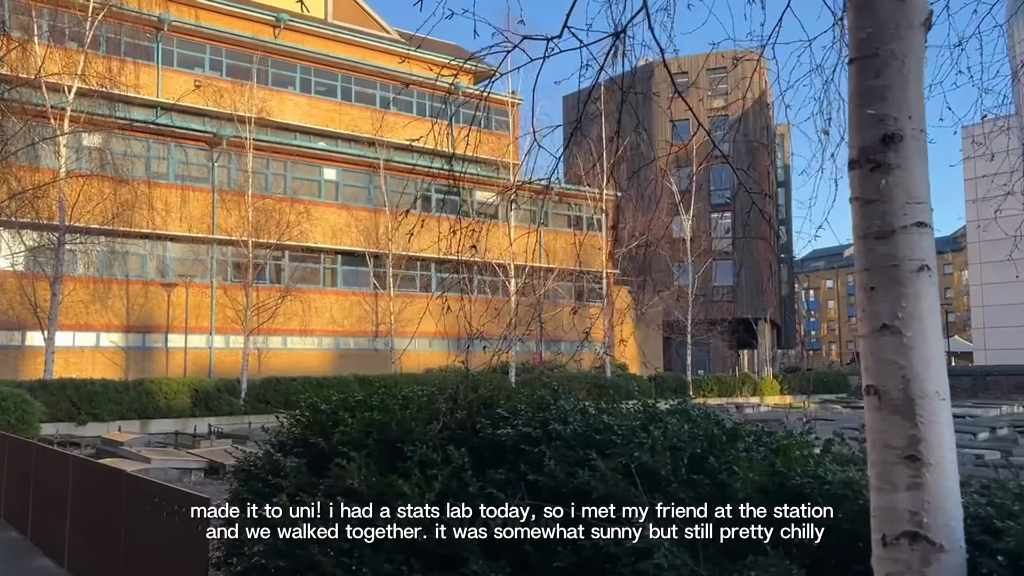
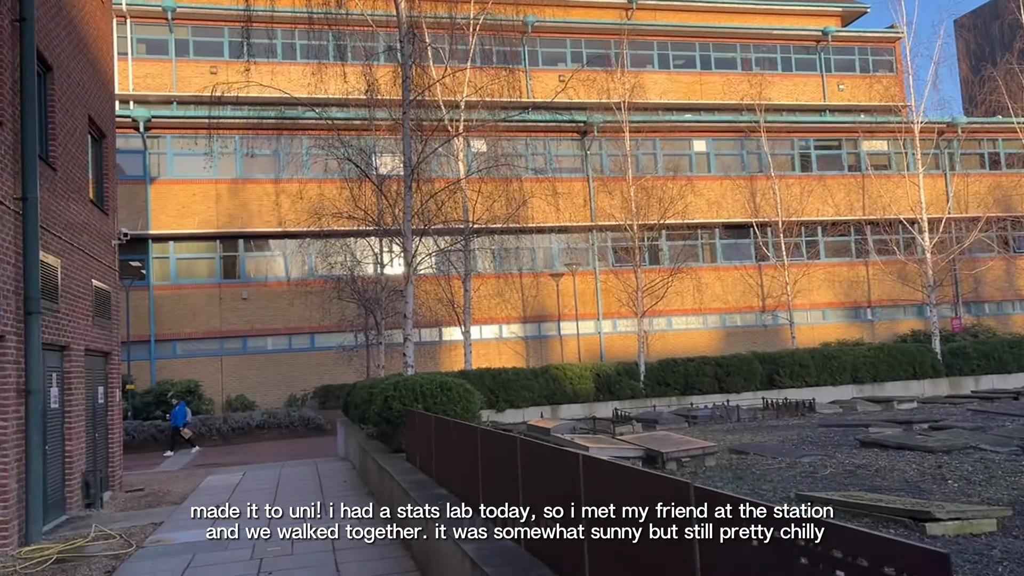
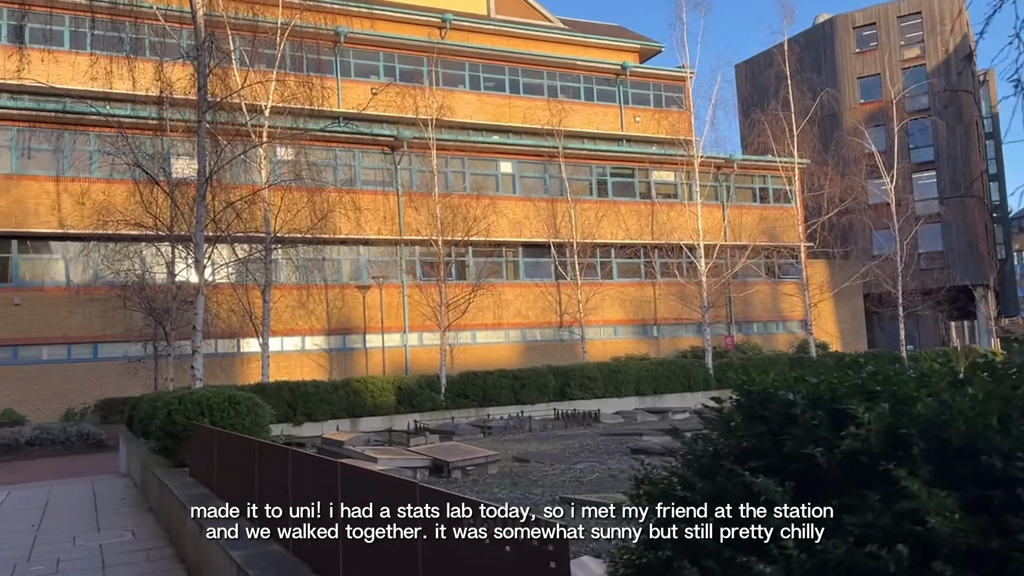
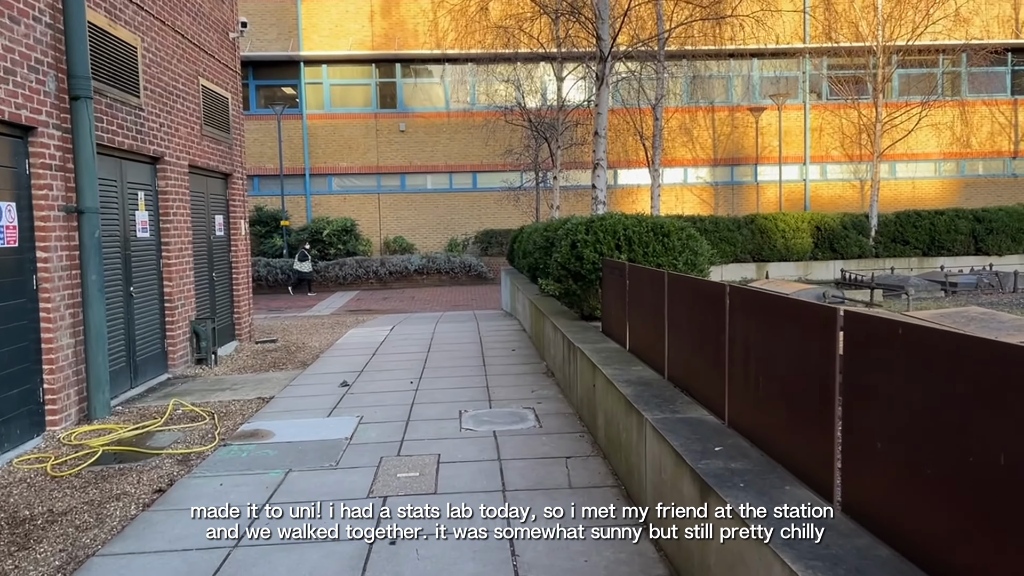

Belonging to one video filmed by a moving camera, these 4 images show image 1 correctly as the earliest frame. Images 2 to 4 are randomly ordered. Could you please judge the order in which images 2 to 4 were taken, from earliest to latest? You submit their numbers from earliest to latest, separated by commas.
3, 2, 4
